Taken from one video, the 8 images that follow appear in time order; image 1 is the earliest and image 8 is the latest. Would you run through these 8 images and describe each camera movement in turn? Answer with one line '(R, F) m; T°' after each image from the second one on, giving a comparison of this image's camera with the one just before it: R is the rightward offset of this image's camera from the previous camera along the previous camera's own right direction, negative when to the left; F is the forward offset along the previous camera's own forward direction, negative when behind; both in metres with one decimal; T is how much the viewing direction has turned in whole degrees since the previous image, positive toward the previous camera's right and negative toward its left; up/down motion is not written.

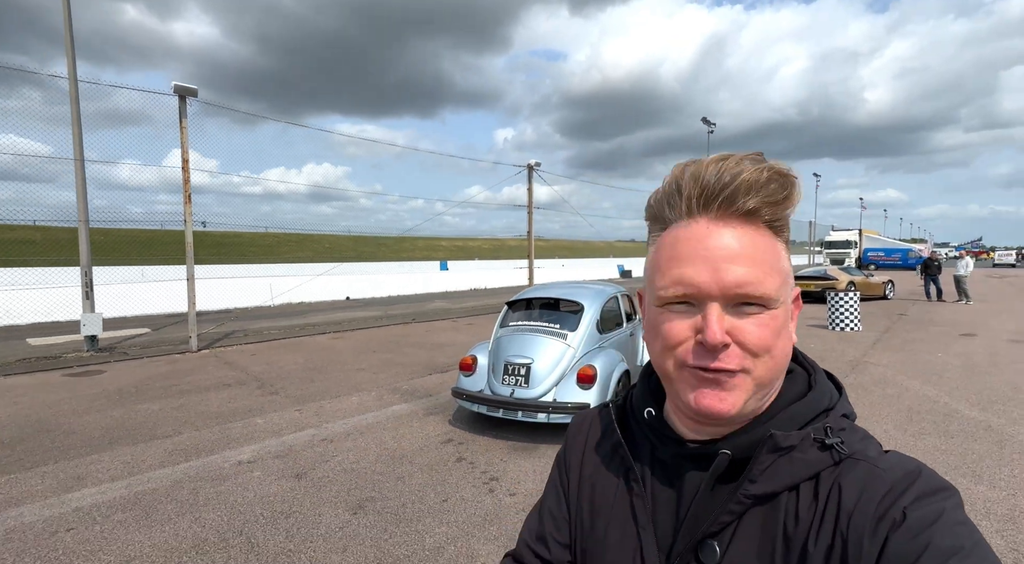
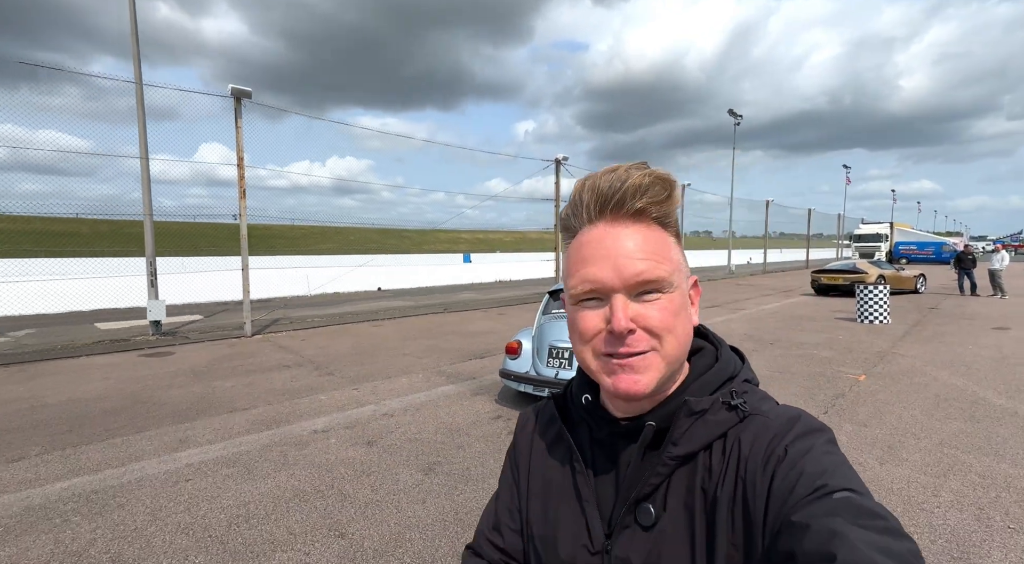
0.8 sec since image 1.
(-0.2, -0.4) m; -2°
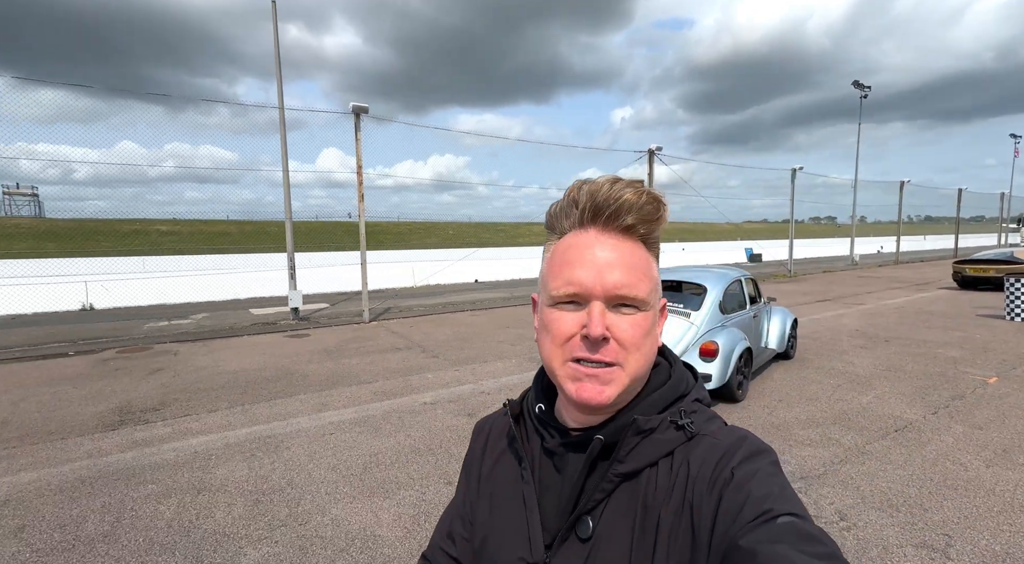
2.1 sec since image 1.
(+0.2, -0.5) m; -11°
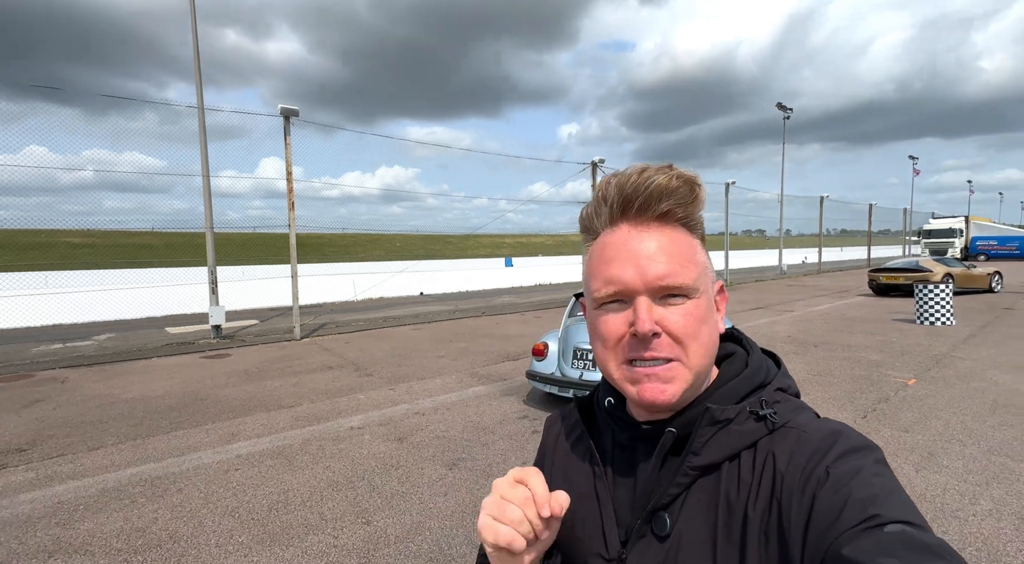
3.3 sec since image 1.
(+0.1, +0.3) m; +6°
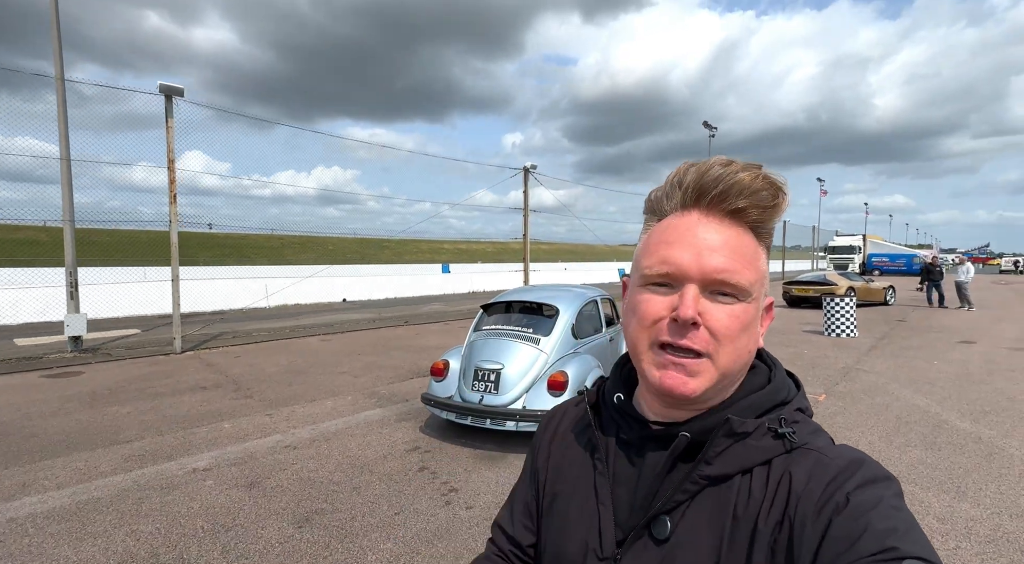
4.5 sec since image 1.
(+0.4, +0.7) m; +7°
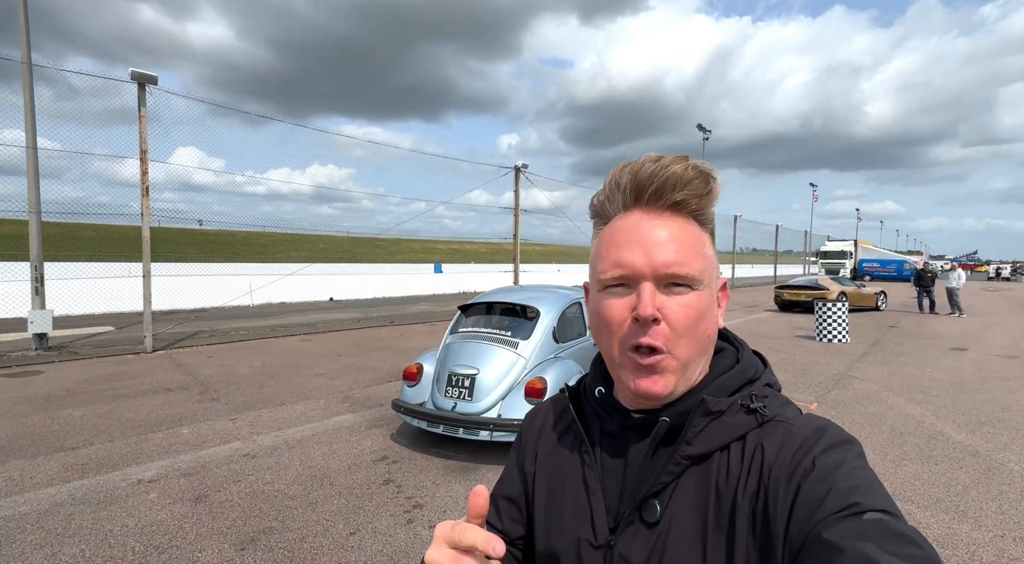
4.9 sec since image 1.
(+0.1, +0.3) m; +1°
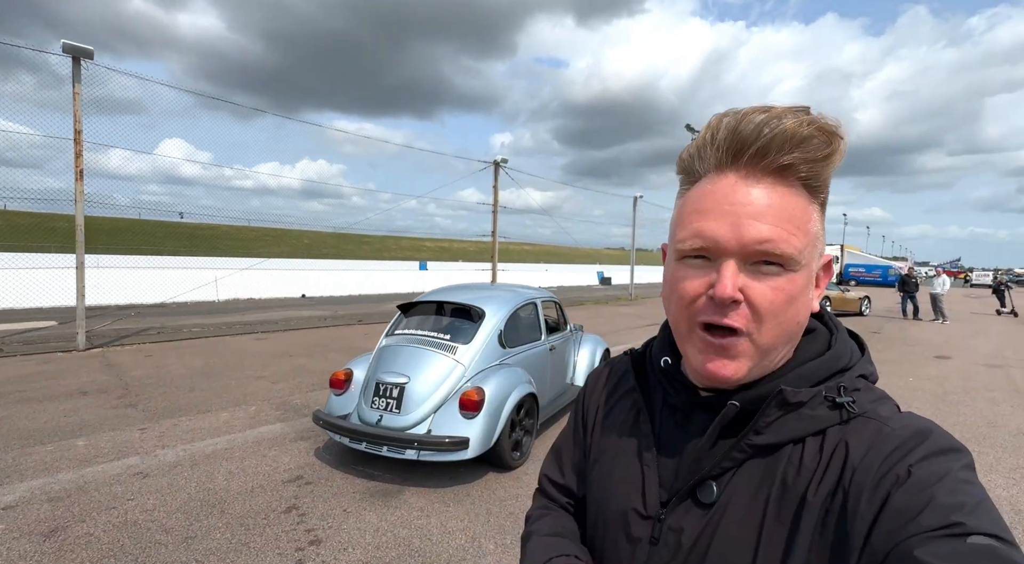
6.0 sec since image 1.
(+0.4, +0.5) m; +1°
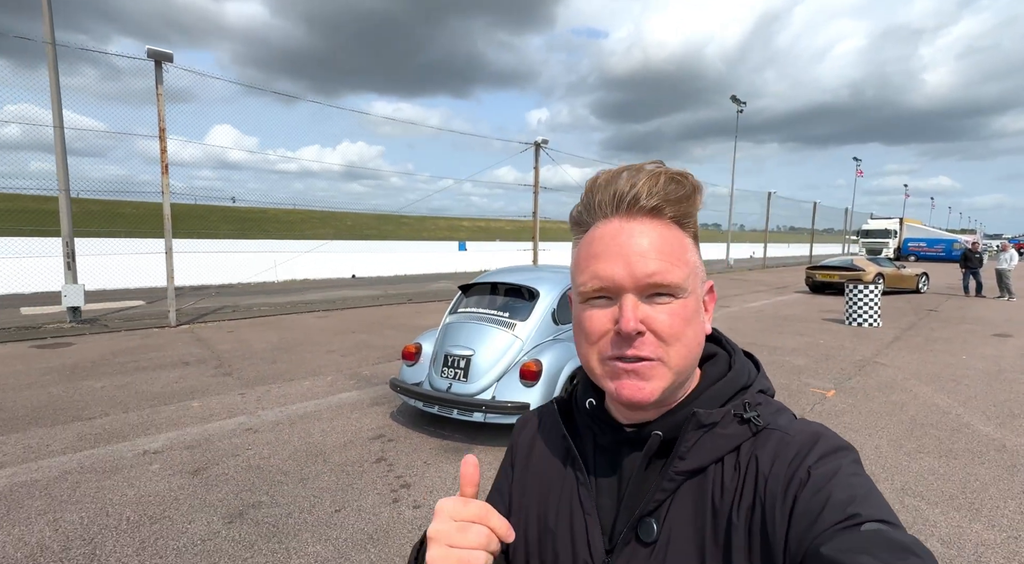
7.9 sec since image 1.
(-0.1, -0.5) m; -4°
